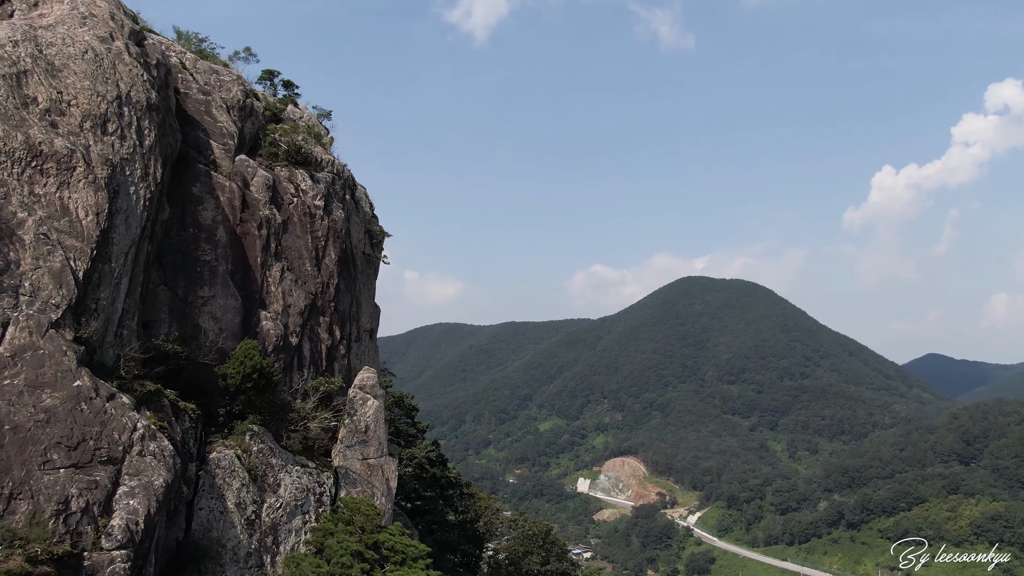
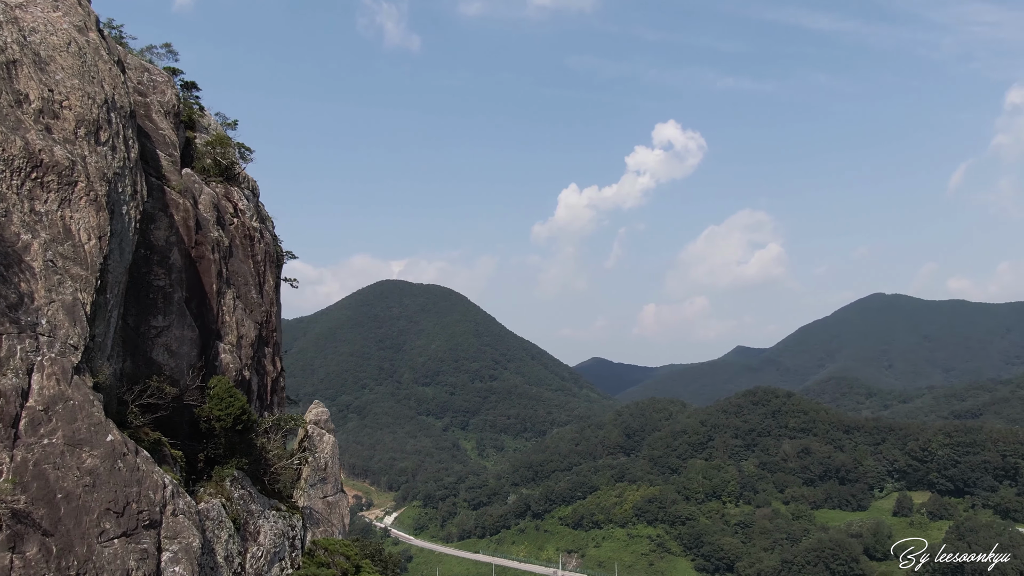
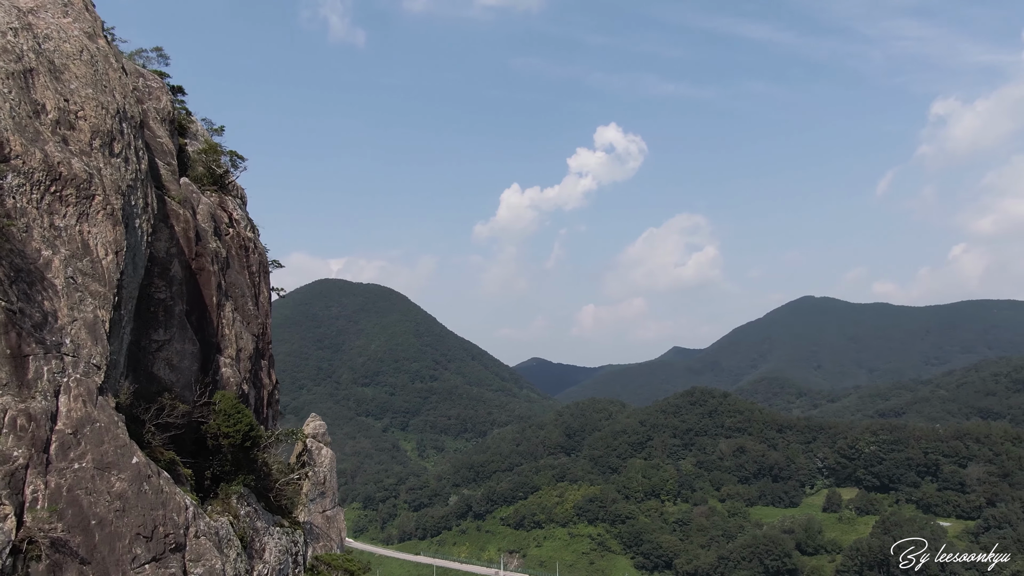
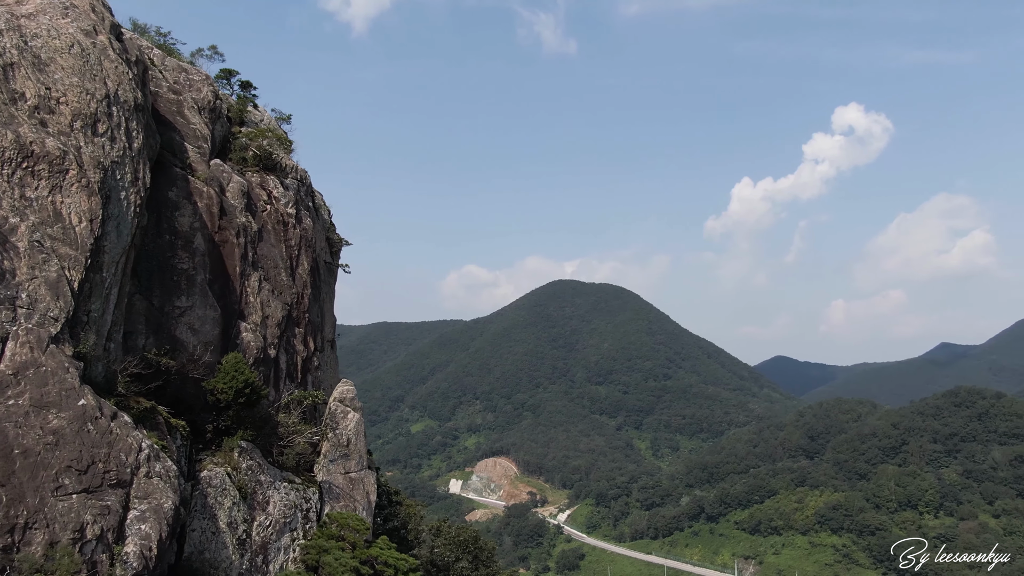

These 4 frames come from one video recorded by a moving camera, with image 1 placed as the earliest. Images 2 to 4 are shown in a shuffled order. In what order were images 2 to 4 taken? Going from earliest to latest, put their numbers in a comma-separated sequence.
4, 2, 3
